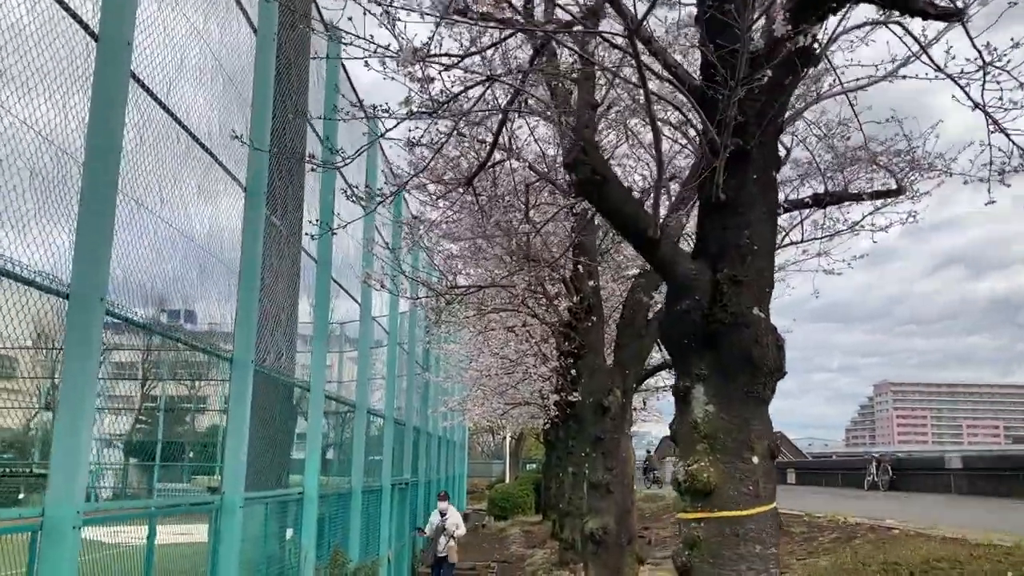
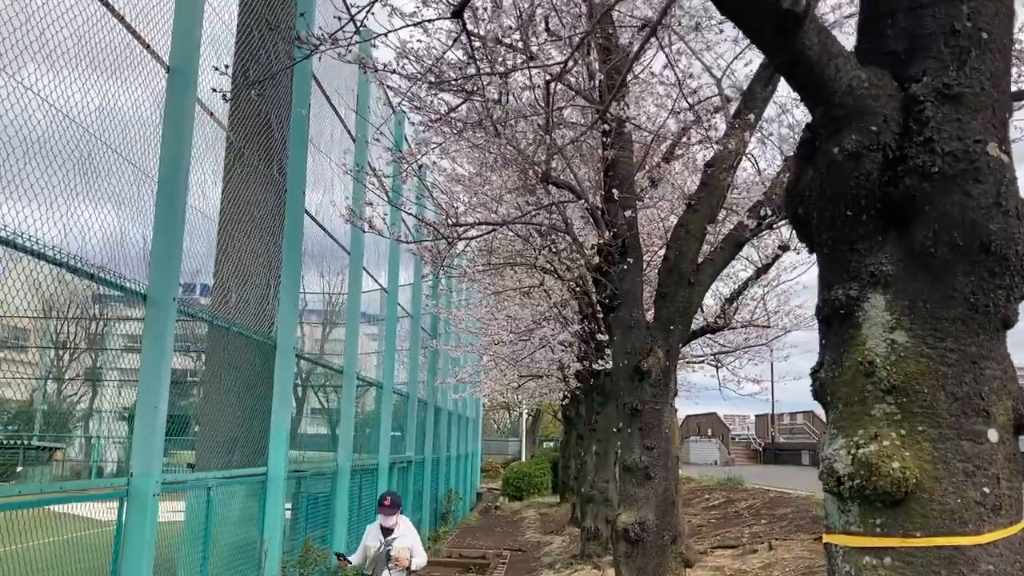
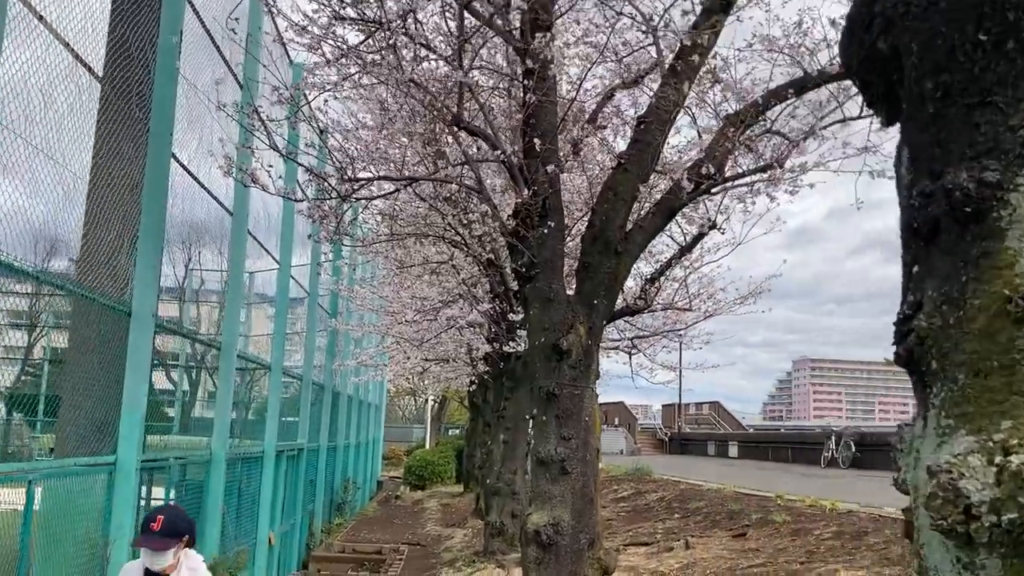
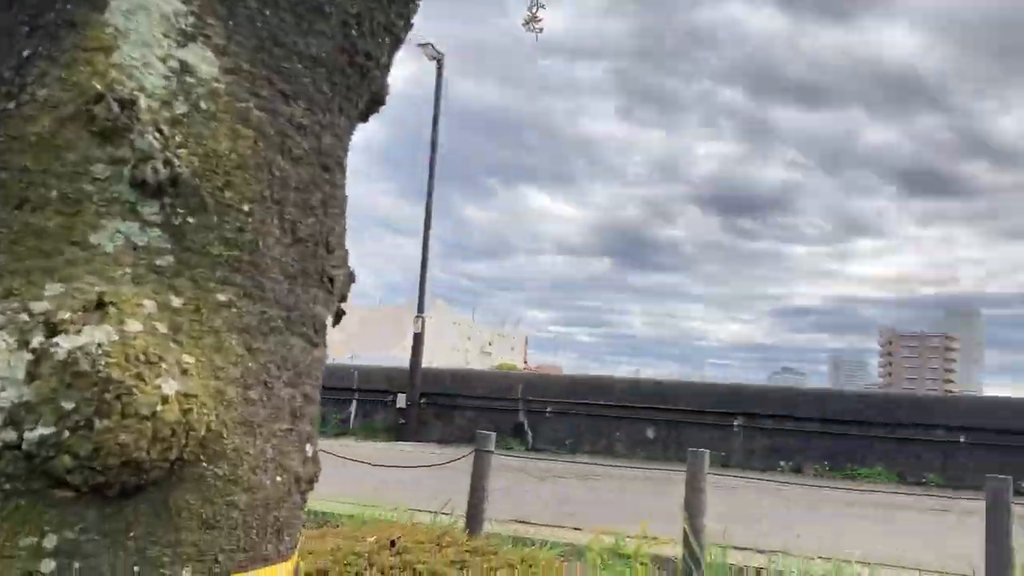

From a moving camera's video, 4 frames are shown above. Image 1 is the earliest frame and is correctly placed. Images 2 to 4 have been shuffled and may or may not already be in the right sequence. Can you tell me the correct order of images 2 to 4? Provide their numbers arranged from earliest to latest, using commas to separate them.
2, 3, 4
